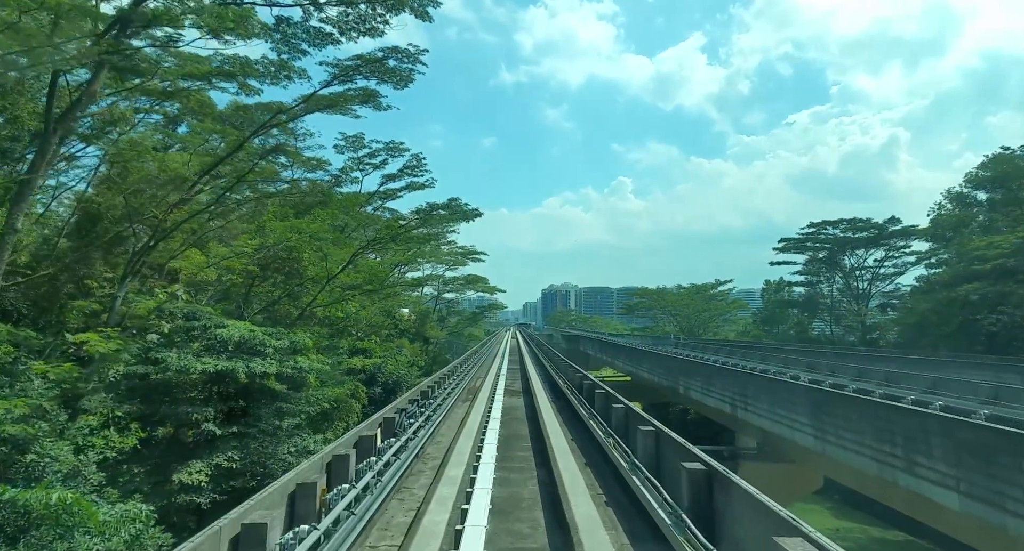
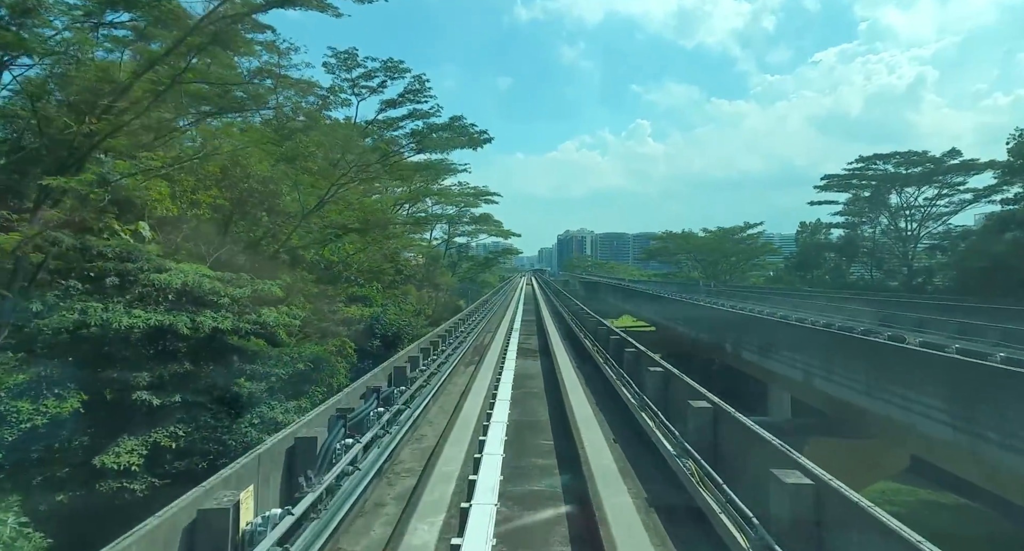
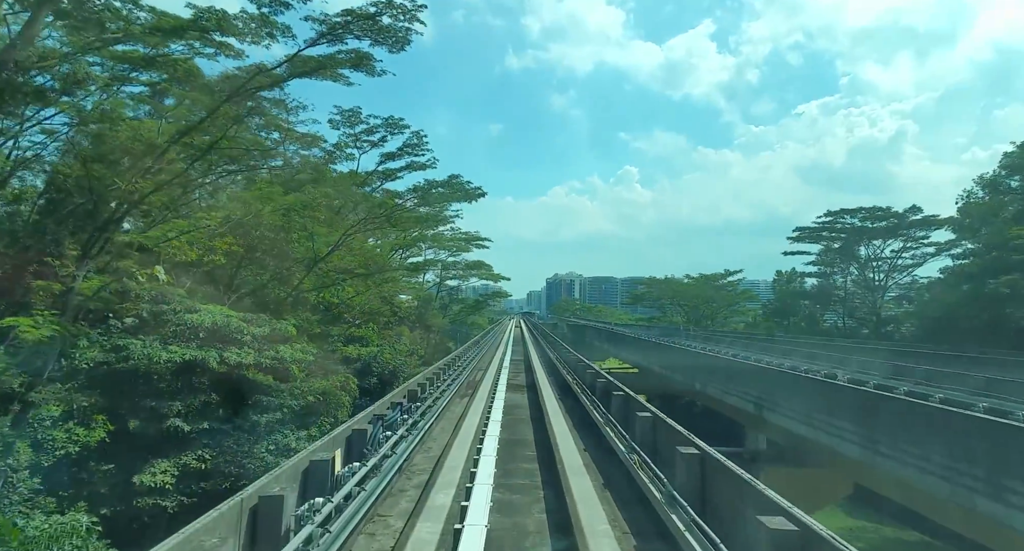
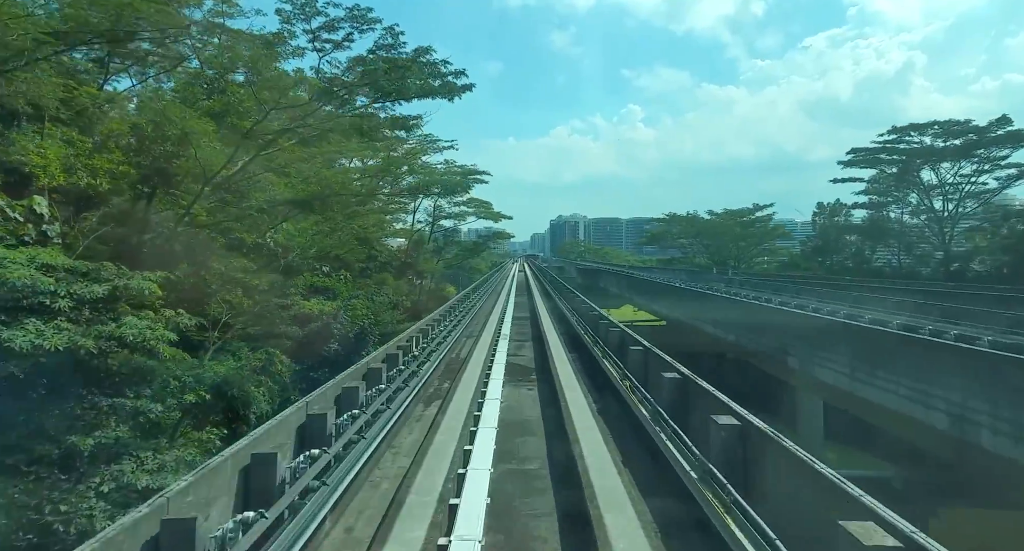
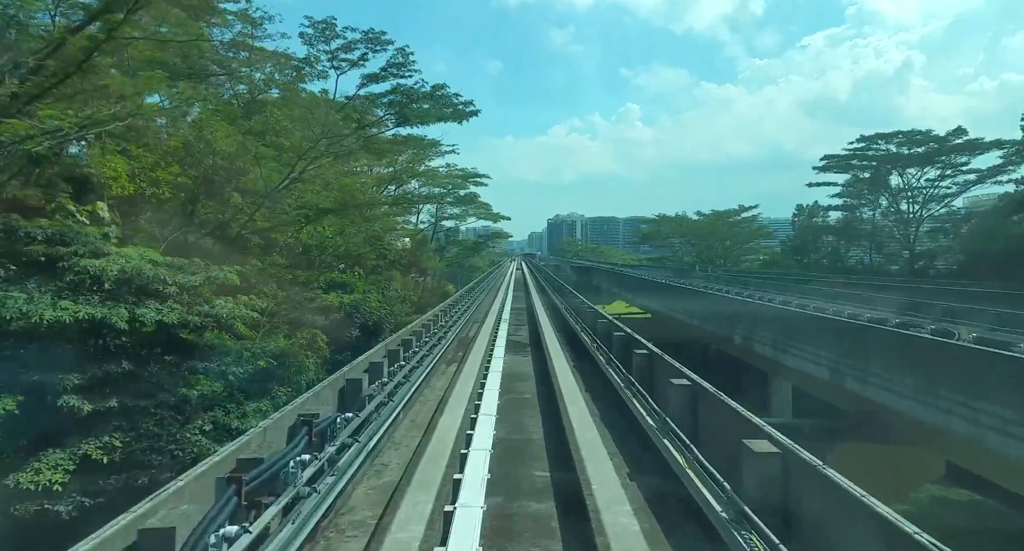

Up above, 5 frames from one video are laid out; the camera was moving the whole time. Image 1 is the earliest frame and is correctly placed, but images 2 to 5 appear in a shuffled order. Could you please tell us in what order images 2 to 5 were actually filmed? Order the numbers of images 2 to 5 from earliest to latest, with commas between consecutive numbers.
3, 2, 5, 4
